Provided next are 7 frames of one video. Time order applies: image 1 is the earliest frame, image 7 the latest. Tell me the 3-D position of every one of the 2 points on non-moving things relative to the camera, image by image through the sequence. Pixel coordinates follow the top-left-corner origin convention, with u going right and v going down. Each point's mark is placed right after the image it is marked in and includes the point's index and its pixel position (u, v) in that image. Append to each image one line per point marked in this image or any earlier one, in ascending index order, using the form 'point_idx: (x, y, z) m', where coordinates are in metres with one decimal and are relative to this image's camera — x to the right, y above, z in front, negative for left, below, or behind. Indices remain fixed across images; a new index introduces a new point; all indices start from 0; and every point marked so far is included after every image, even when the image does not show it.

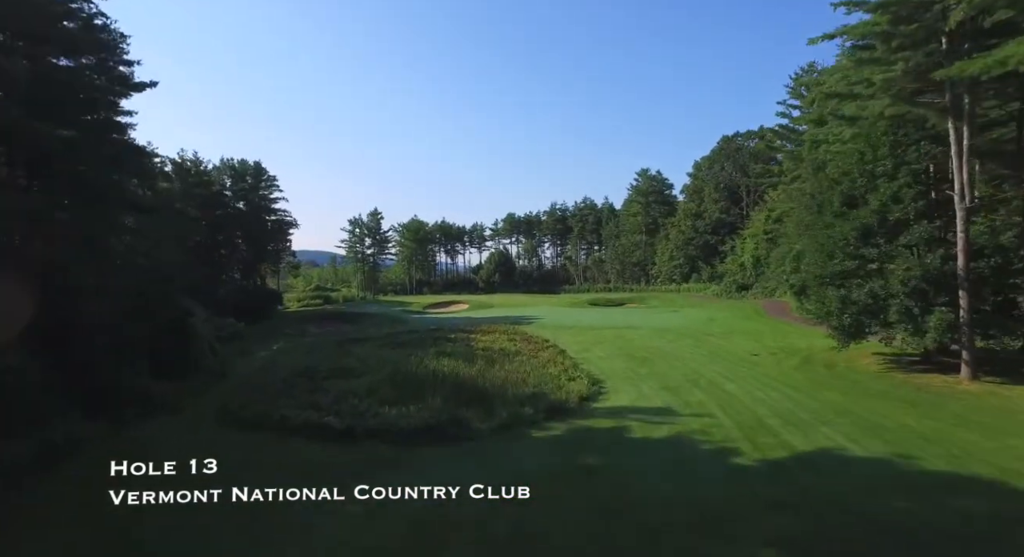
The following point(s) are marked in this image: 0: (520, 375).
0: (+0.2, -2.6, +14.4) m
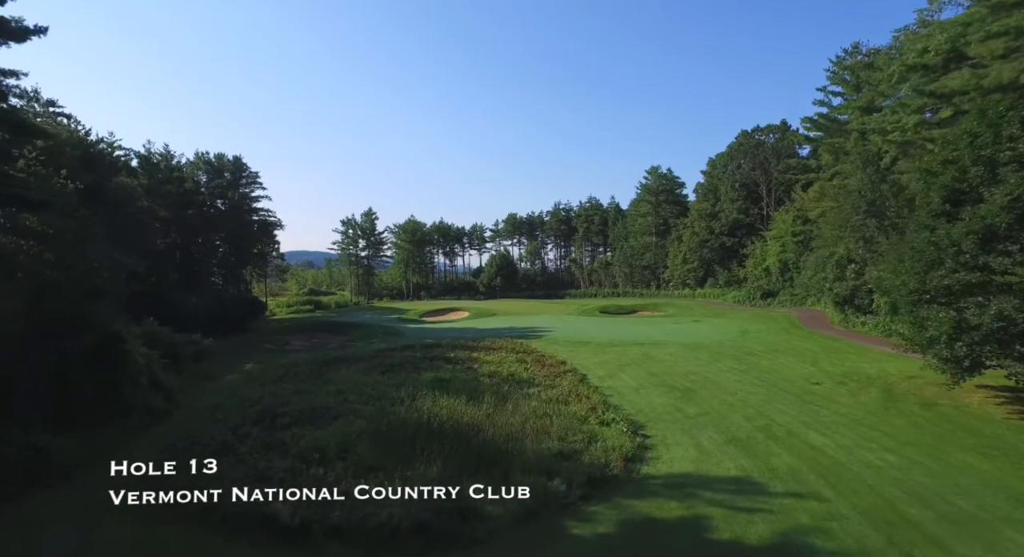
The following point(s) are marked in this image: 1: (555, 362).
0: (+0.6, -2.9, +11.2) m
1: (+1.6, -2.9, +18.3) m
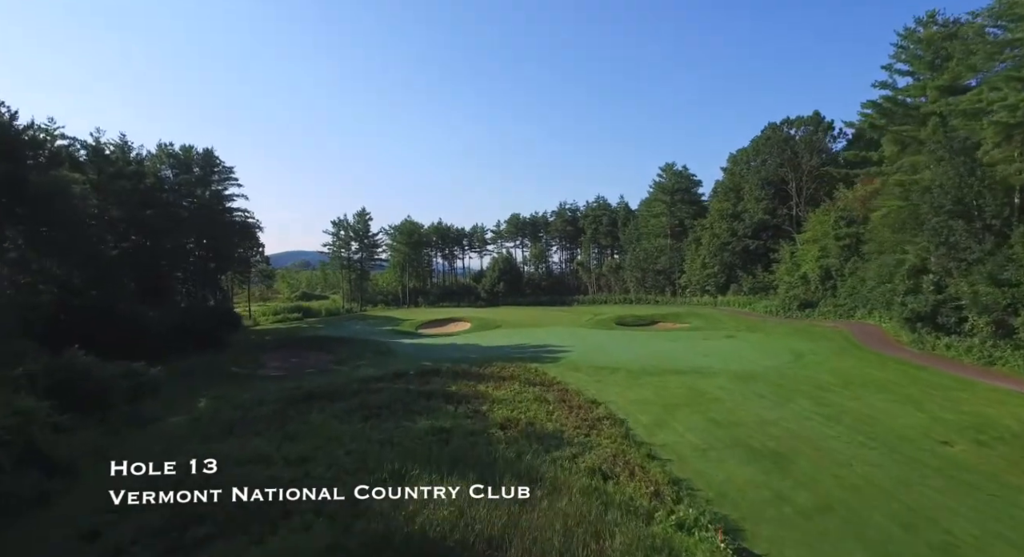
0: (+1.0, -3.4, +7.4) m
1: (+2.1, -3.4, +14.4) m
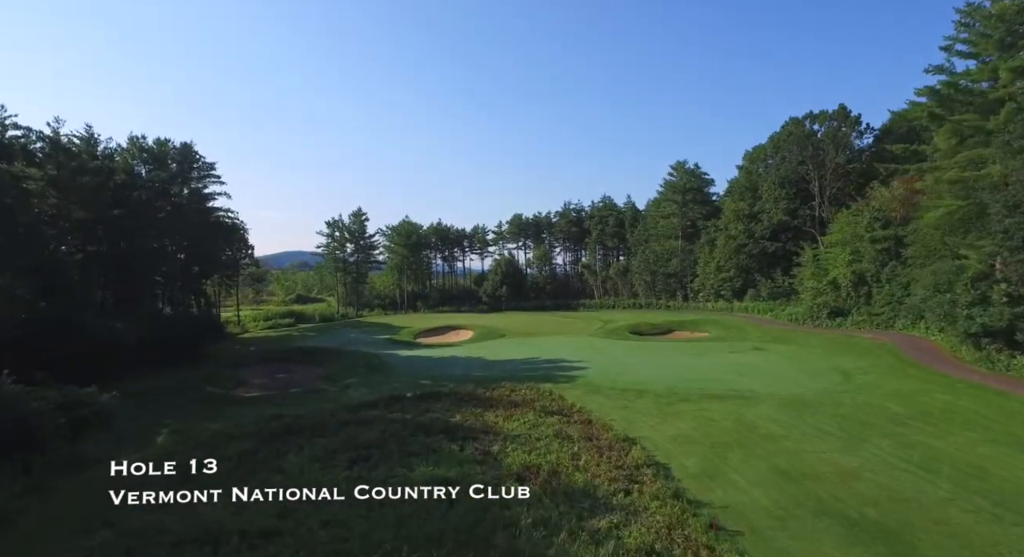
0: (+1.4, -3.6, +5.0) m
1: (+2.5, -3.7, +12.0) m
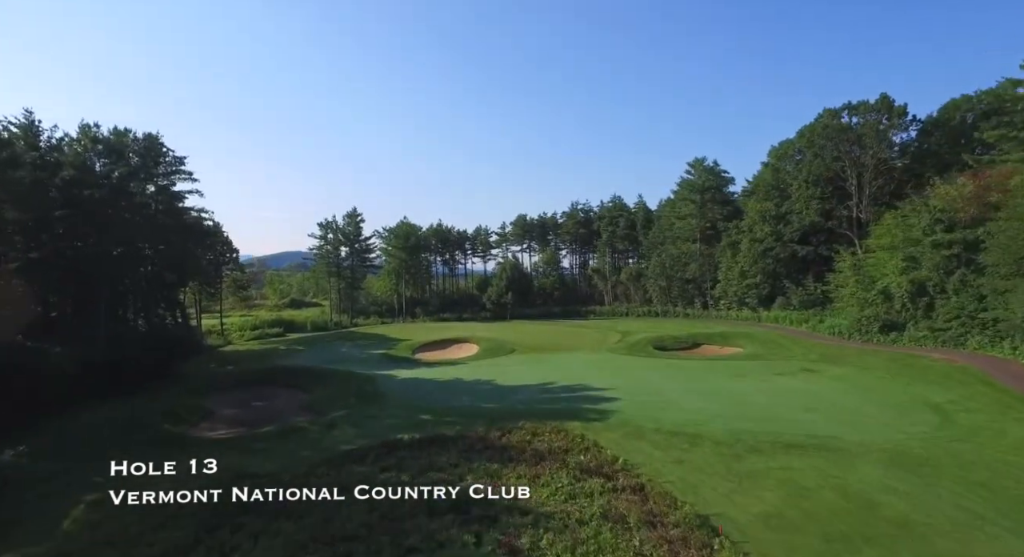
0: (+2.0, -4.1, +1.6) m
1: (+3.0, -4.1, +8.7) m
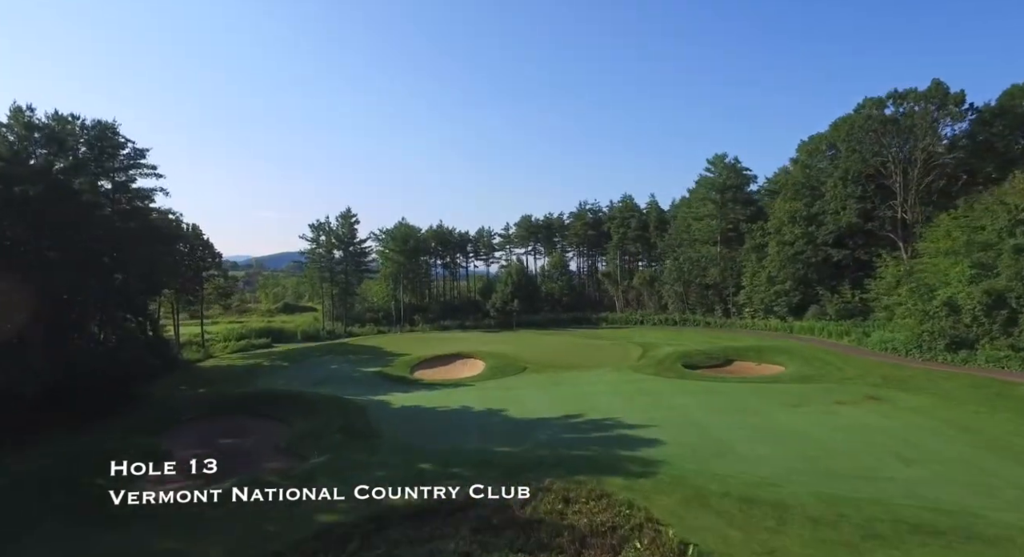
0: (+2.5, -4.5, -1.7) m
1: (+3.6, -4.5, +5.4) m
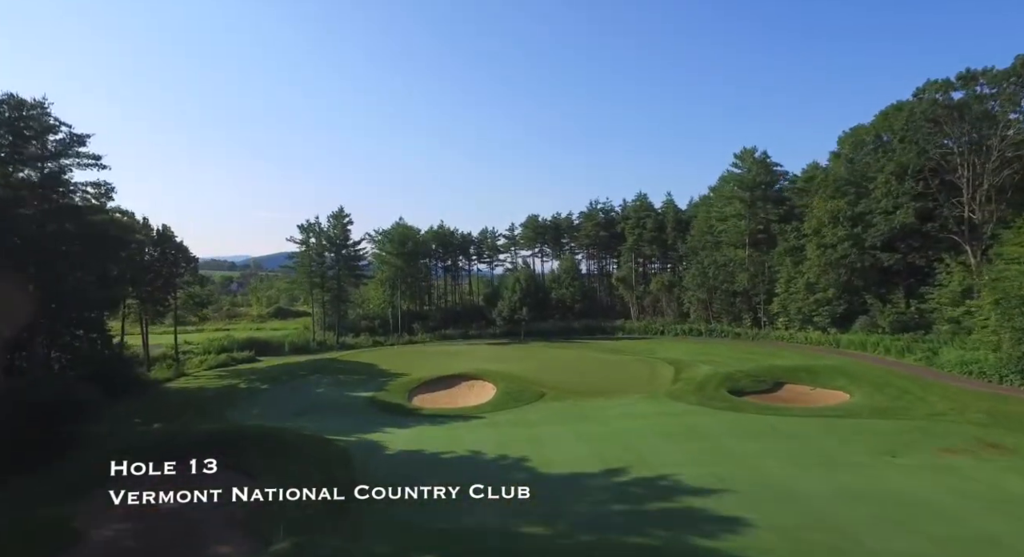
0: (+3.2, -4.9, -5.5) m
1: (+4.2, -4.9, +1.6) m
